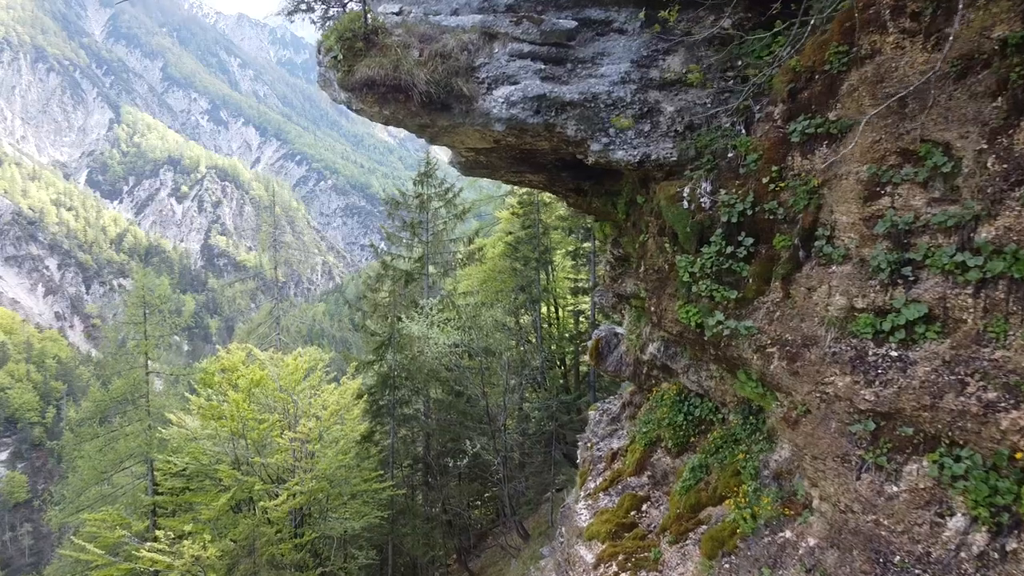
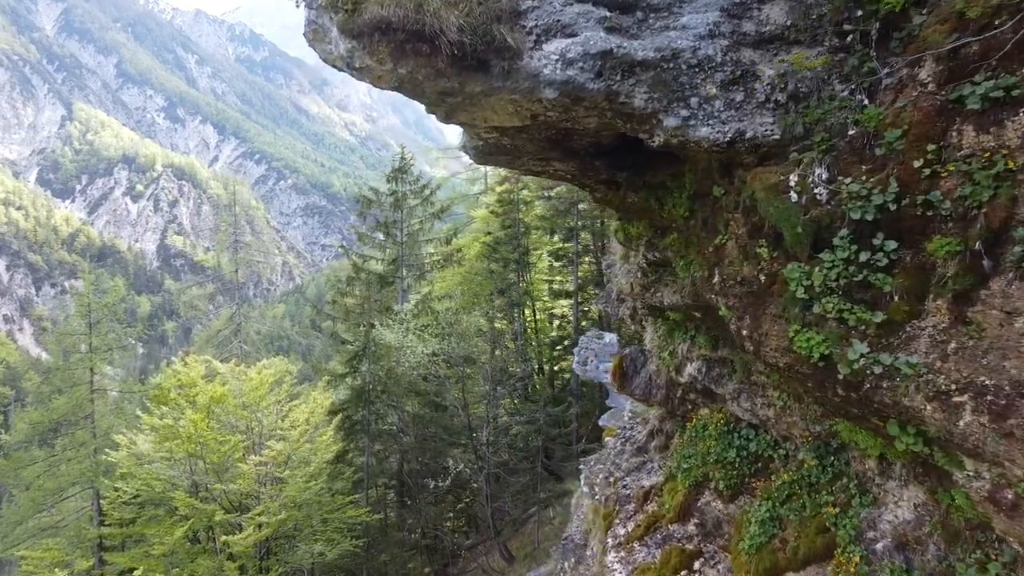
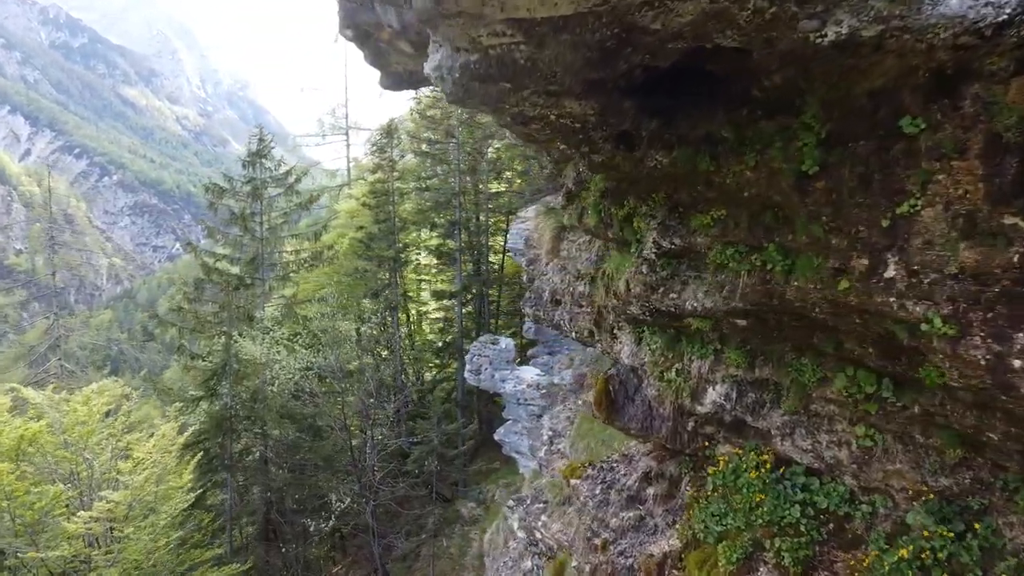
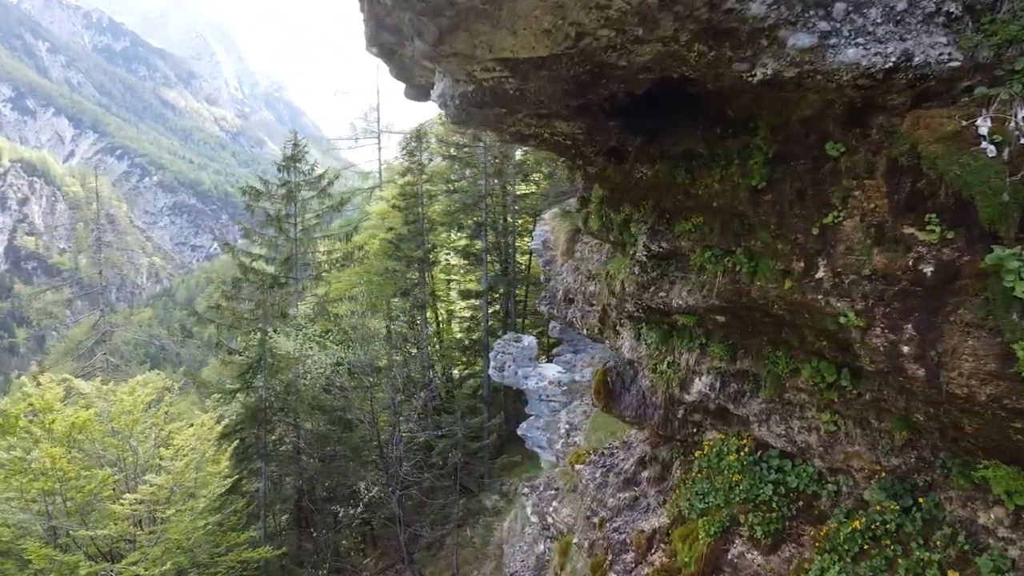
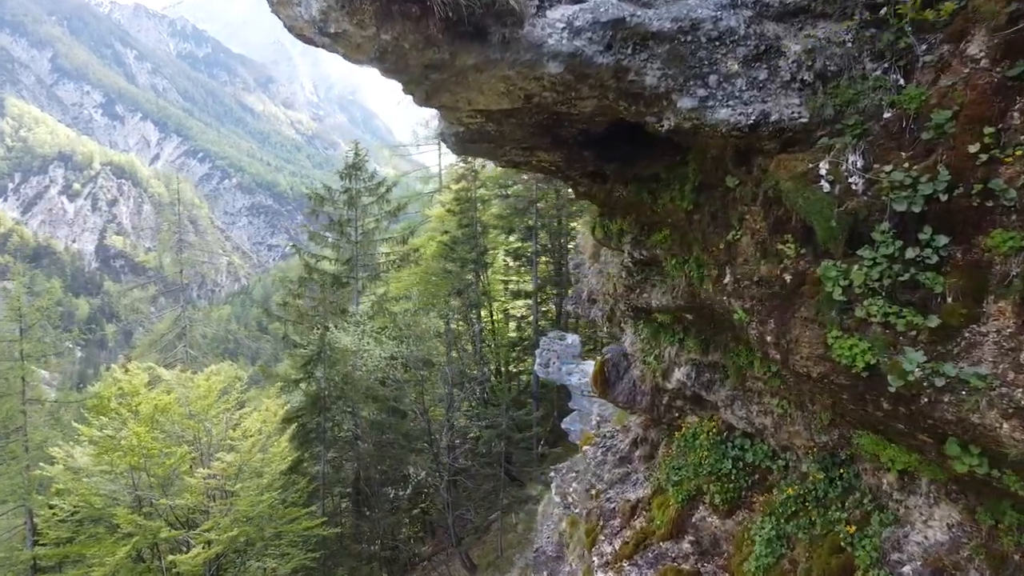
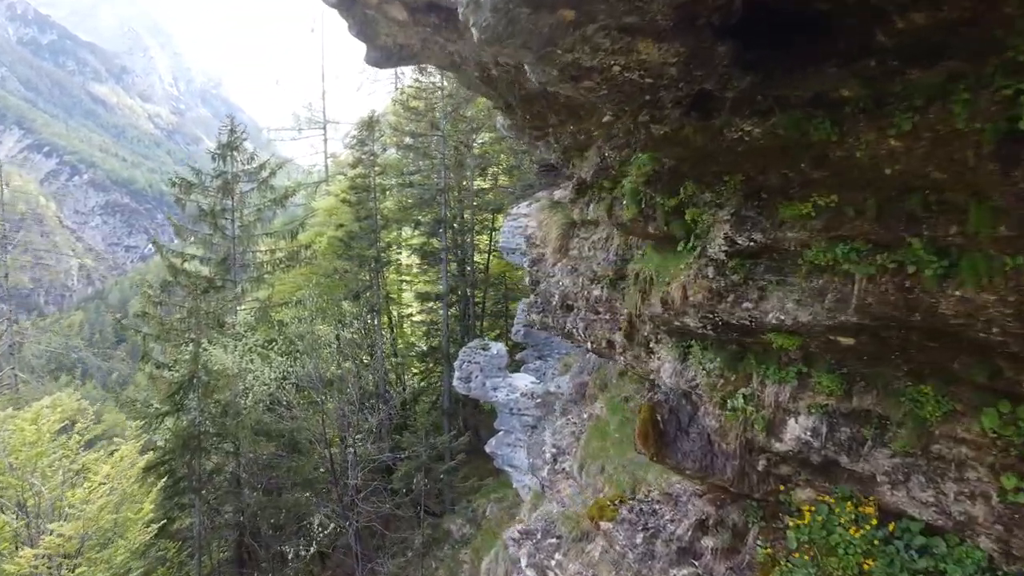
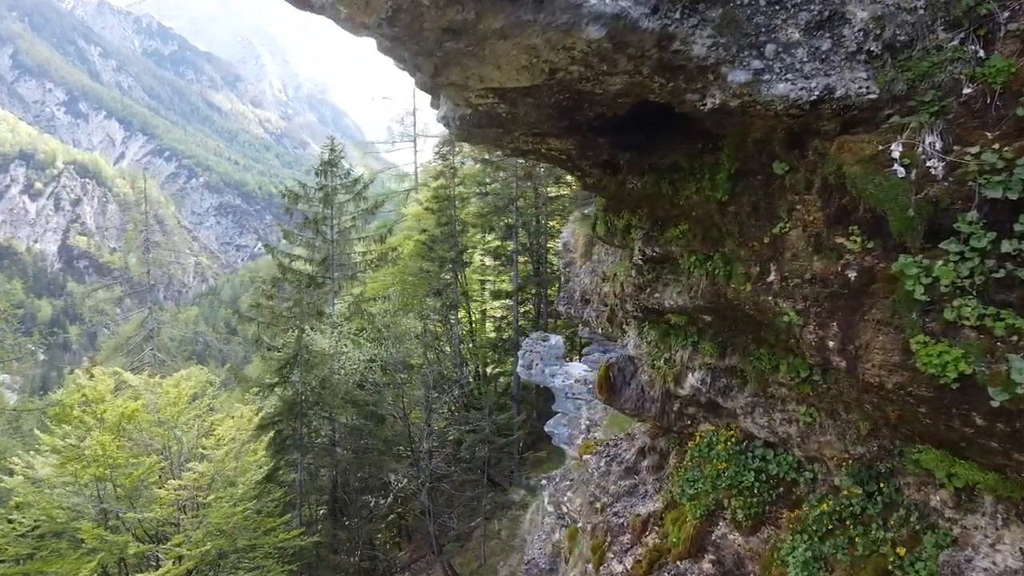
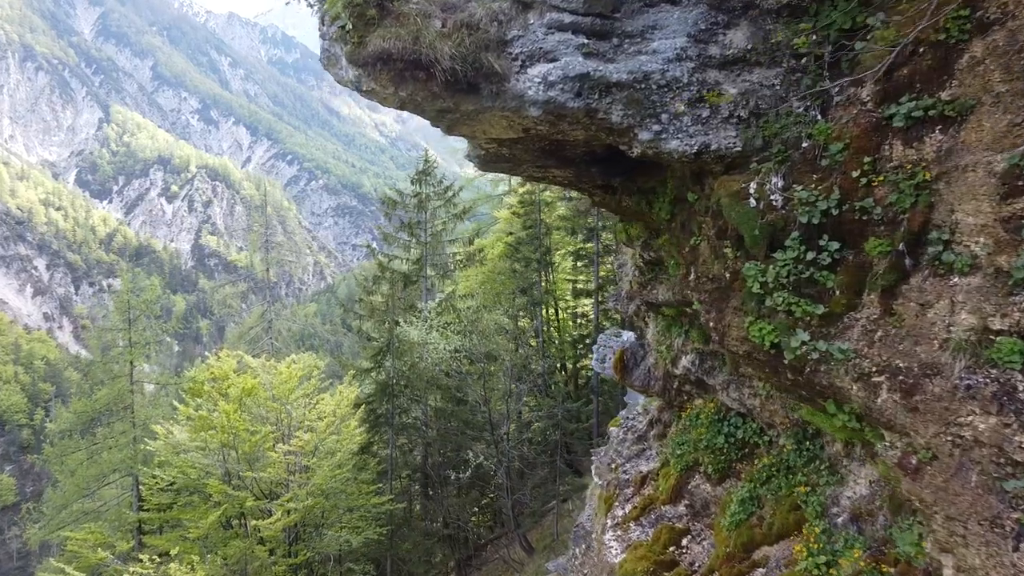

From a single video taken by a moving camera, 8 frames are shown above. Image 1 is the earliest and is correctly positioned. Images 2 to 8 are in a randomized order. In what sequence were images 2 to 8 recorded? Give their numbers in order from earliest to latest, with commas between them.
8, 2, 5, 7, 4, 3, 6
